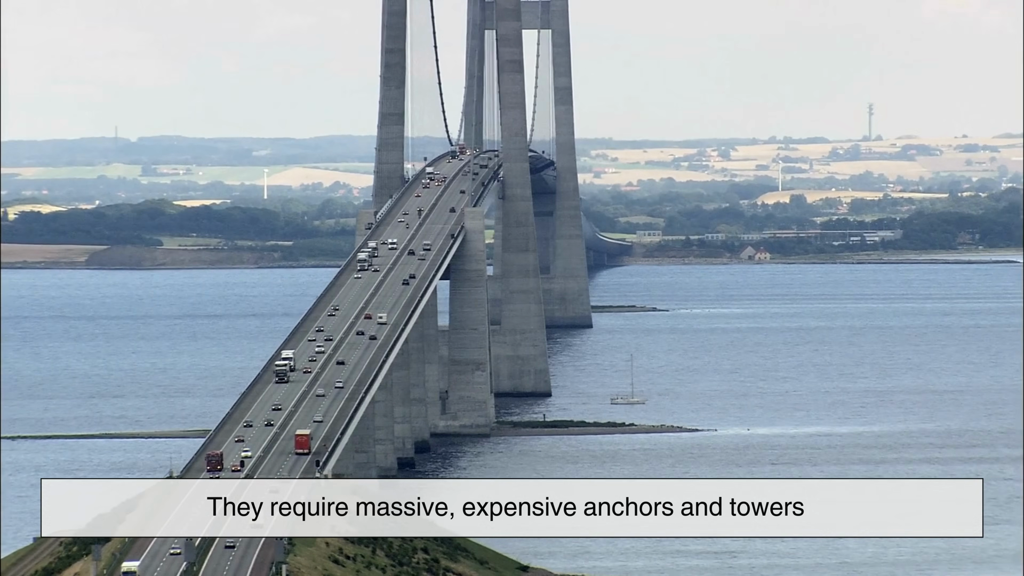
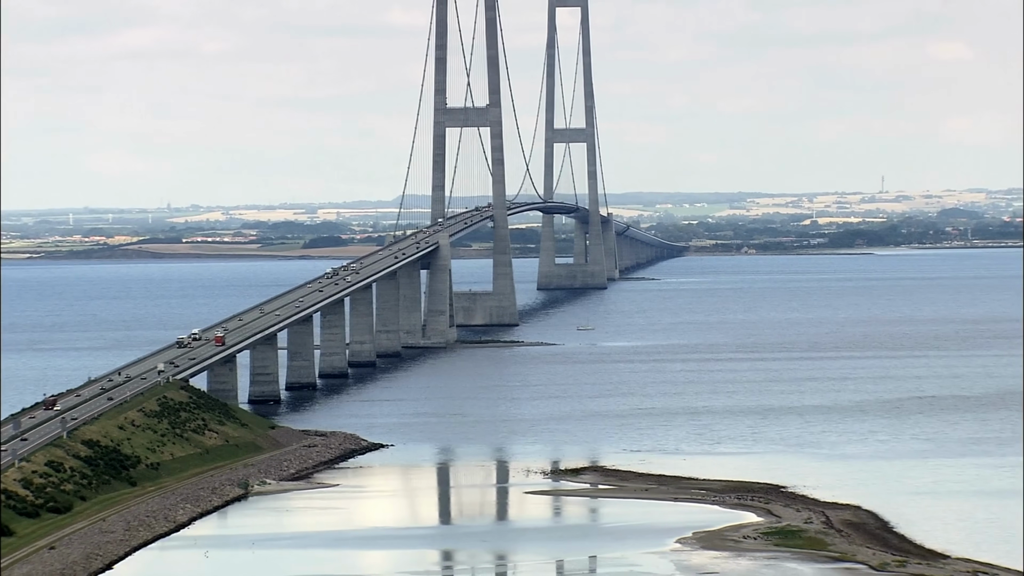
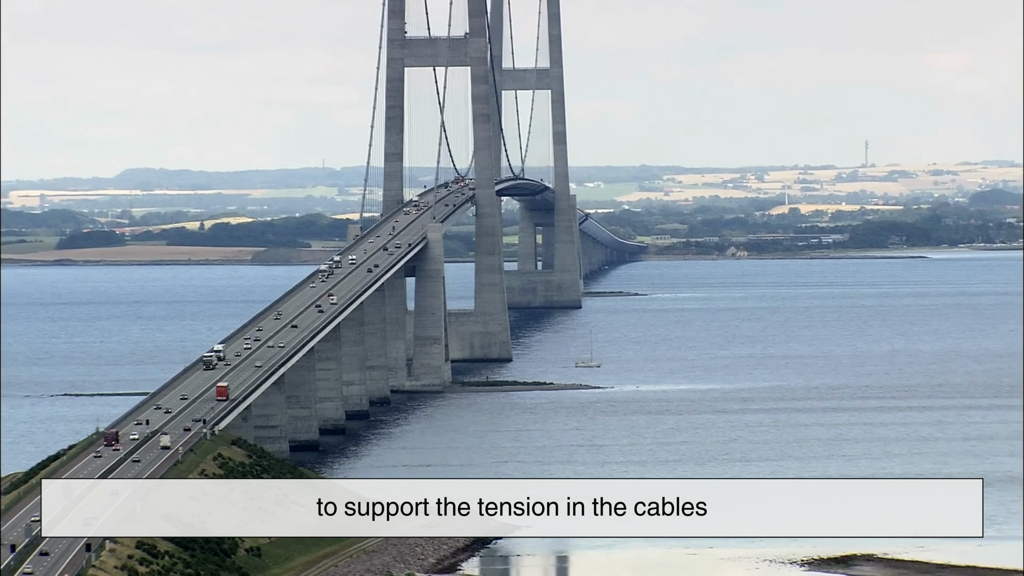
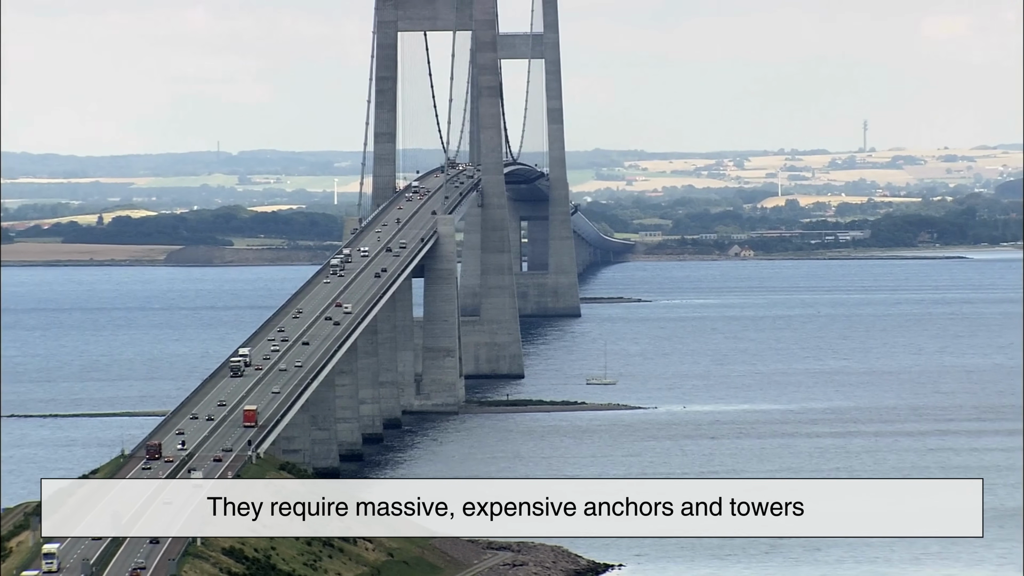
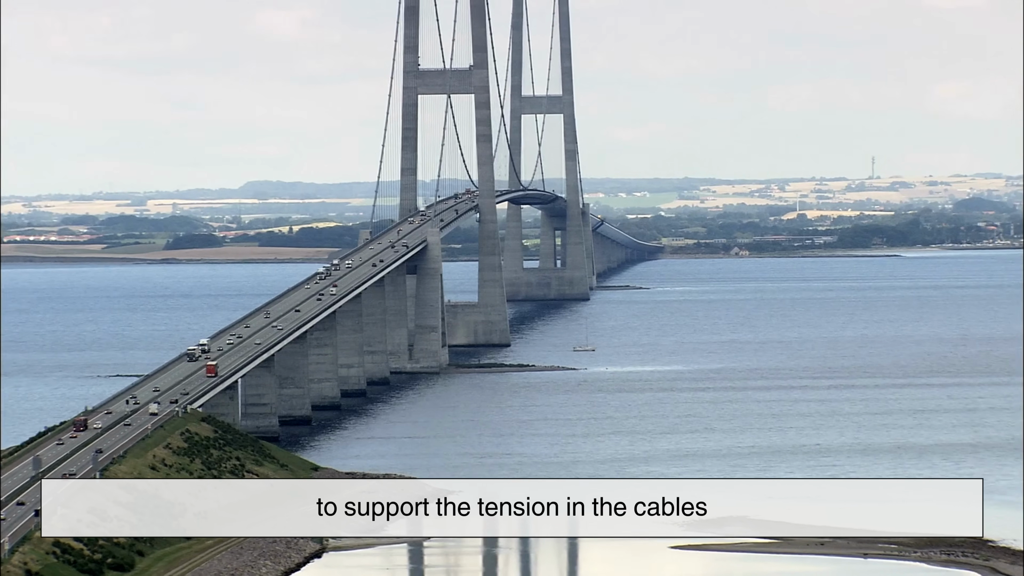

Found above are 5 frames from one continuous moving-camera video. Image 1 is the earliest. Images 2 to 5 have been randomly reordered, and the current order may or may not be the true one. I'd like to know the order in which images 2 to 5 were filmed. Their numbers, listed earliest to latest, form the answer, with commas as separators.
4, 3, 5, 2
